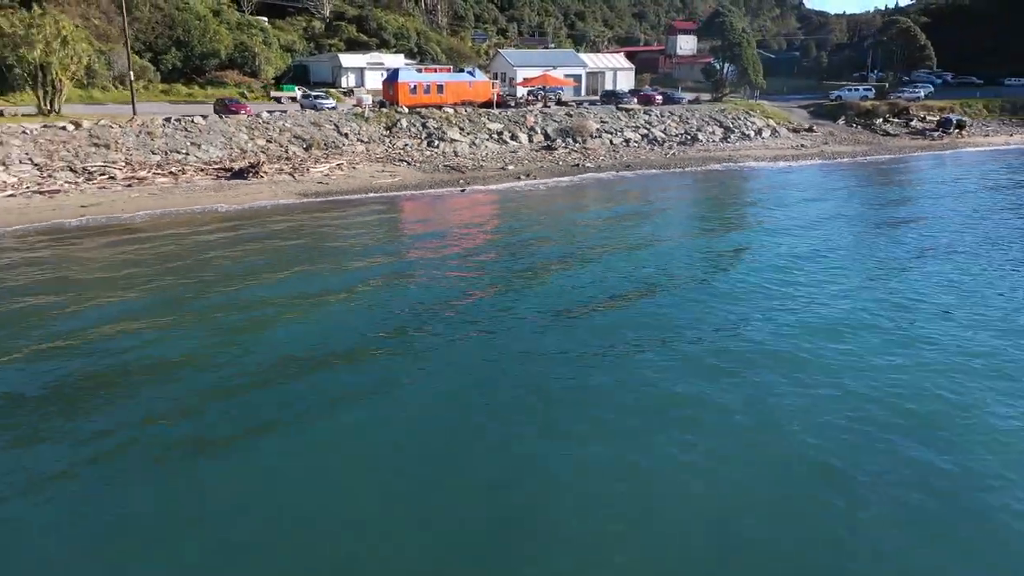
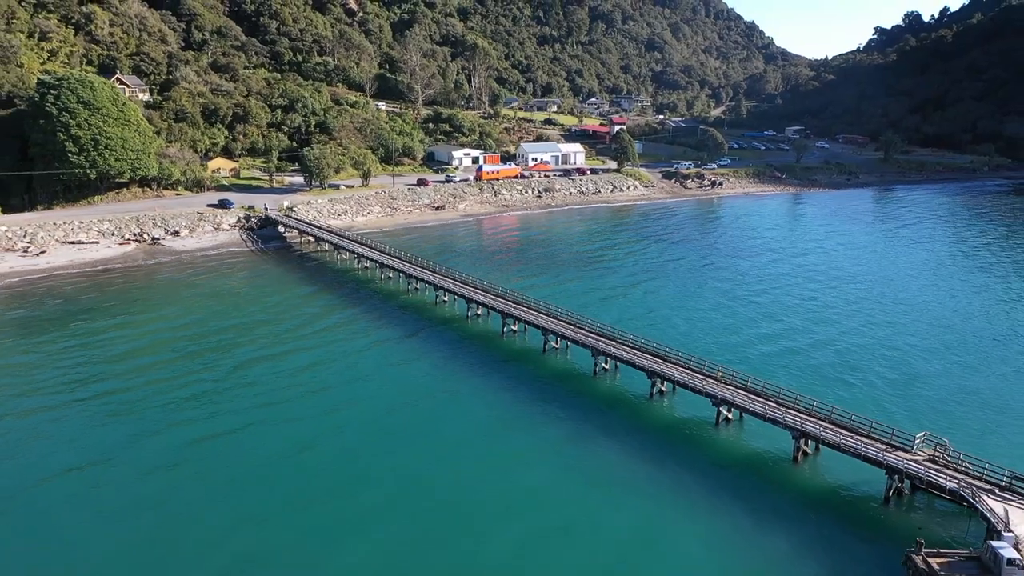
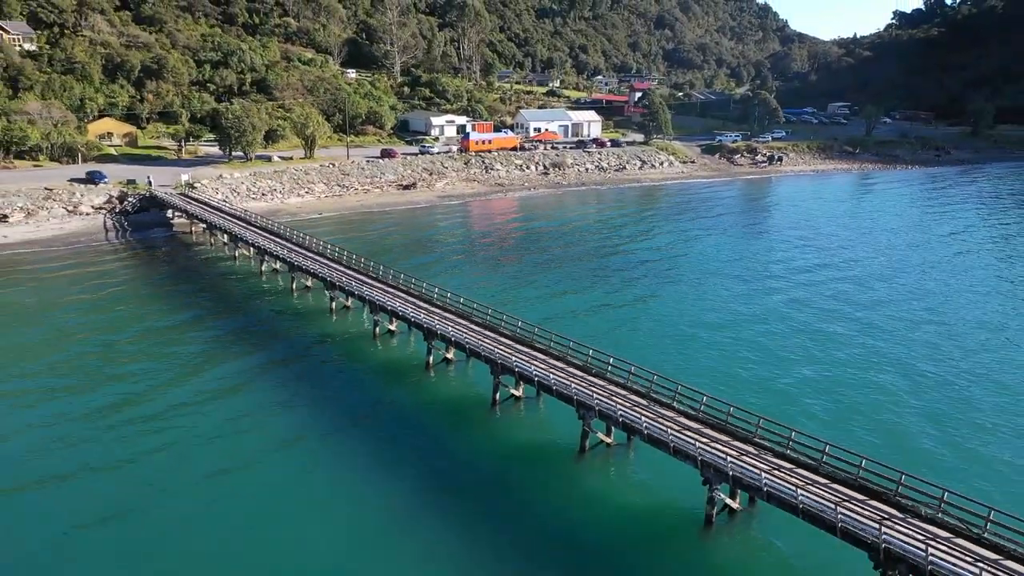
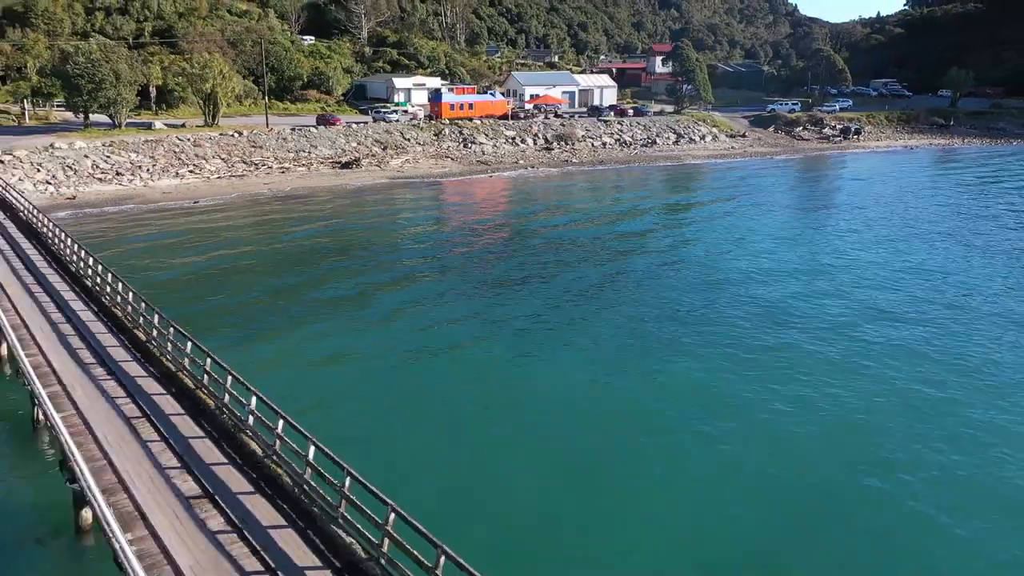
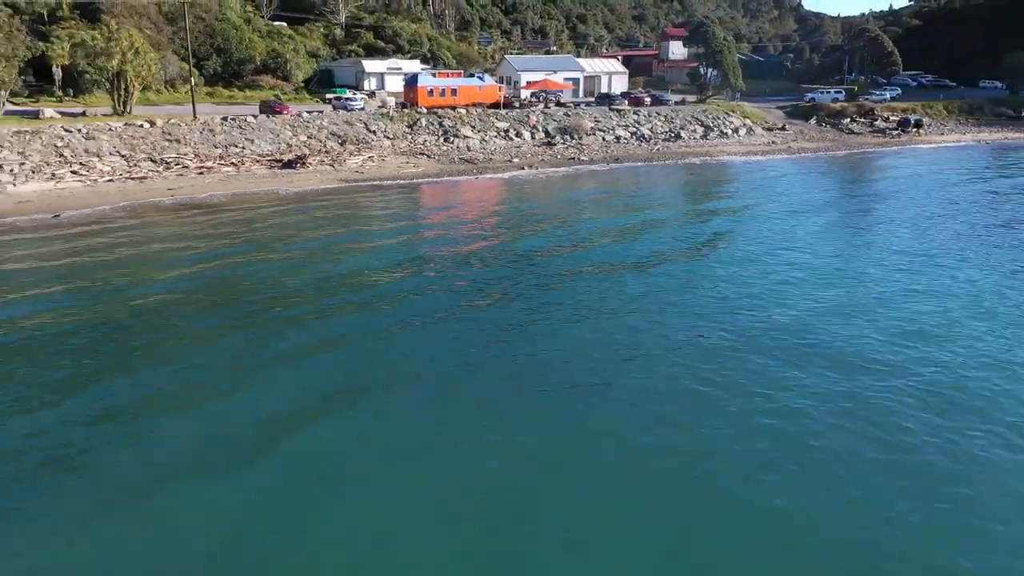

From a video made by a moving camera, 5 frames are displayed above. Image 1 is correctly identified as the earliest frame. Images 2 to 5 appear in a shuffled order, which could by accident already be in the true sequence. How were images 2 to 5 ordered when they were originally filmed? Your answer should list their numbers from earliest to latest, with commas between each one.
5, 4, 3, 2
